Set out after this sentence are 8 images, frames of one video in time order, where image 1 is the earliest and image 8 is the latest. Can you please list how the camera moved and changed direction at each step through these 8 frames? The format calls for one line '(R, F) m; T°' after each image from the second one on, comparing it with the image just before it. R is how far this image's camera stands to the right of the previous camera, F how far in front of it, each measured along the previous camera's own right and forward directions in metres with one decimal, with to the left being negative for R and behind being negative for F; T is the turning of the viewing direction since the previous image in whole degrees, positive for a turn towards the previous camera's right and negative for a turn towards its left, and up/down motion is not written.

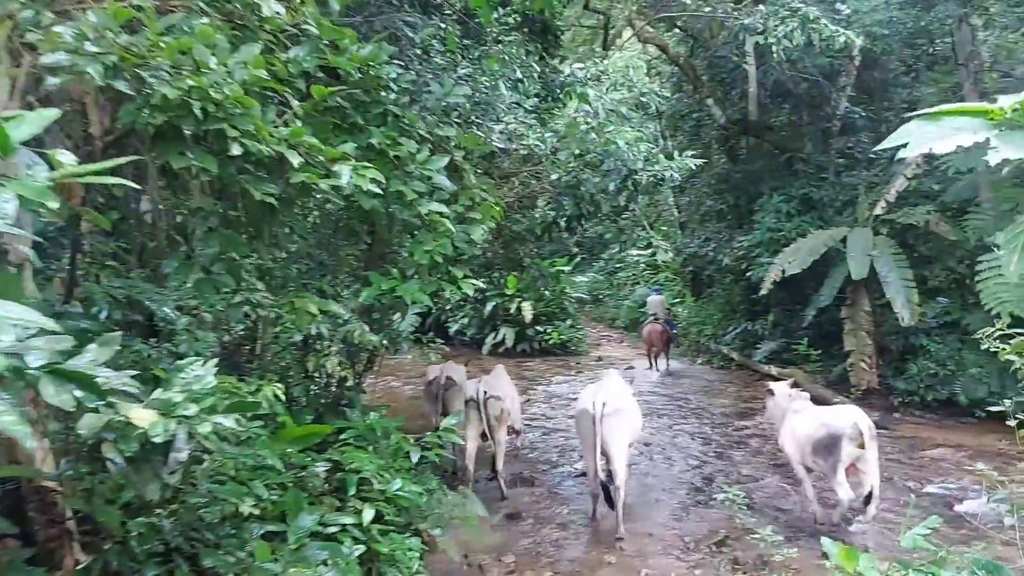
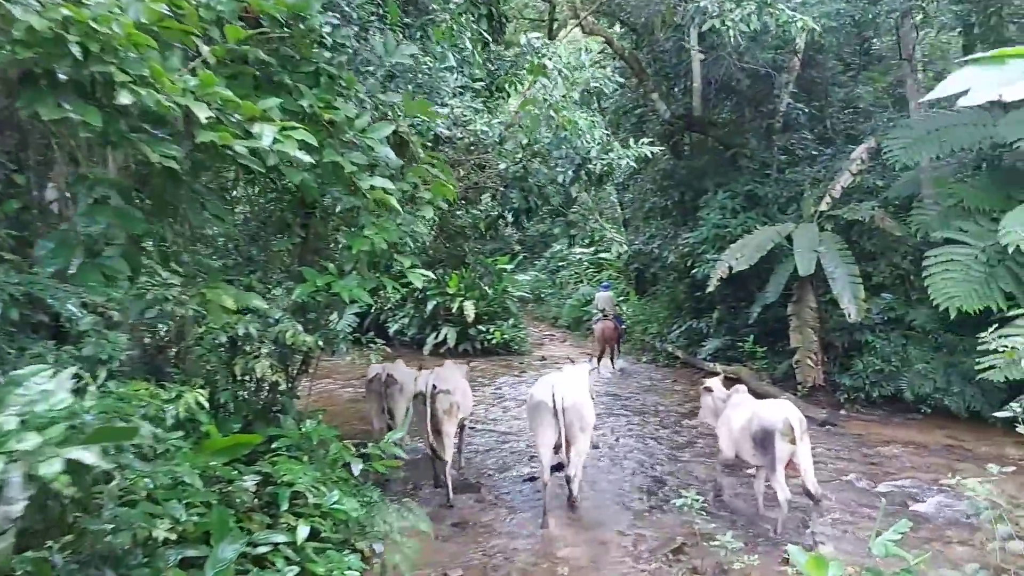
(0.0, +0.3) m; +4°
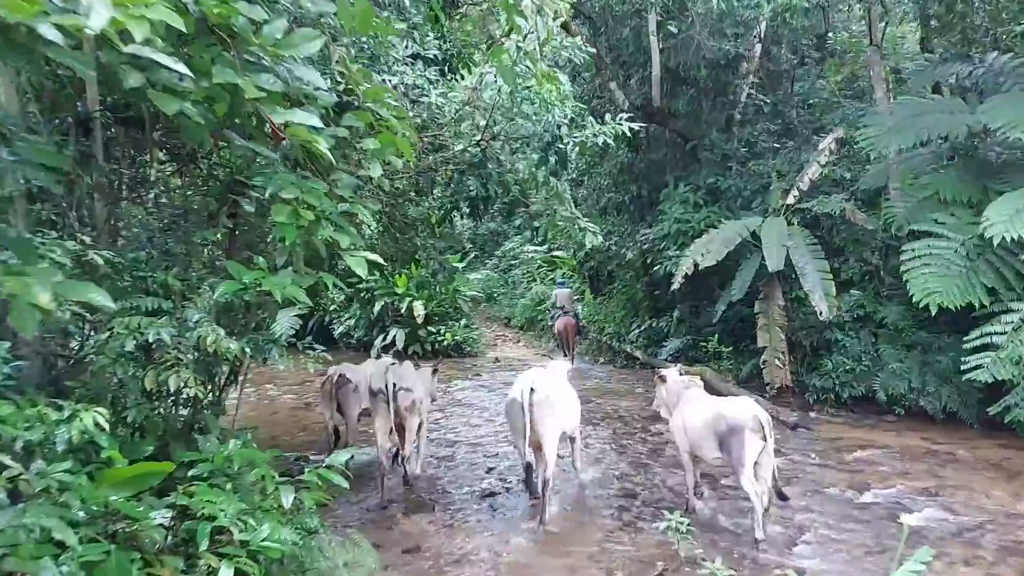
(-0.1, +0.6) m; +3°
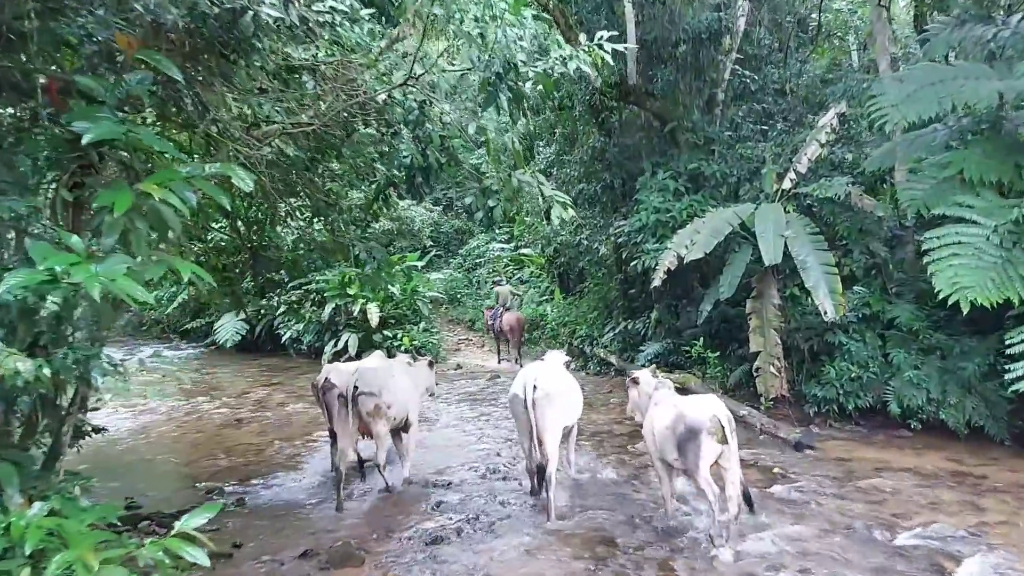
(+0.1, +1.3) m; +2°
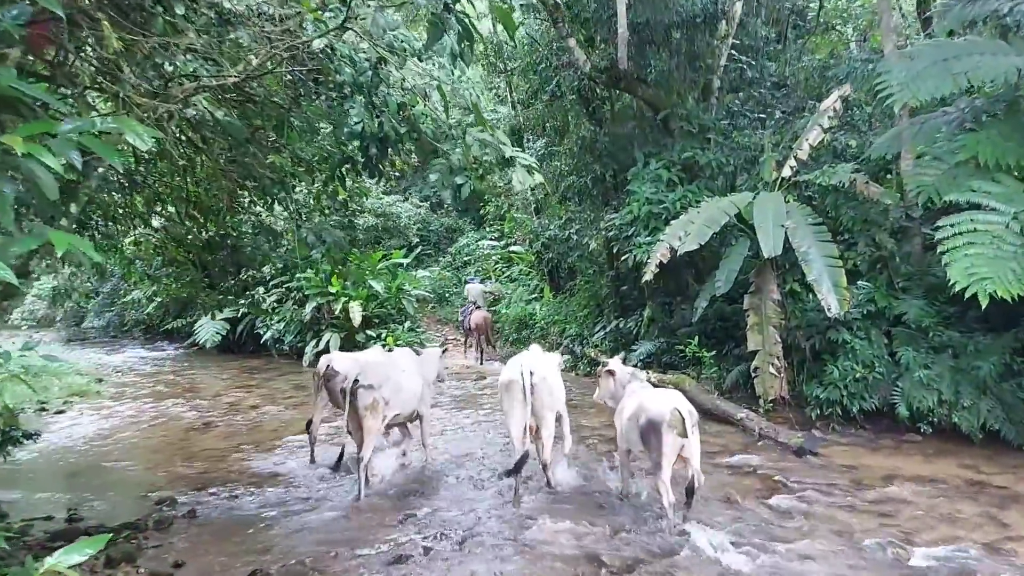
(+0.1, +0.5) m; 0°
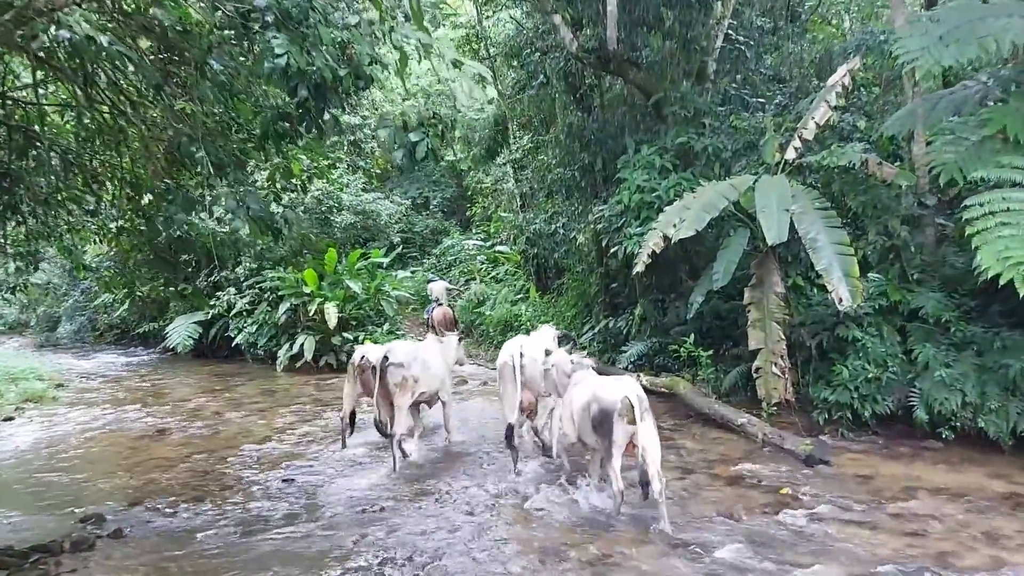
(+0.1, +0.7) m; +1°
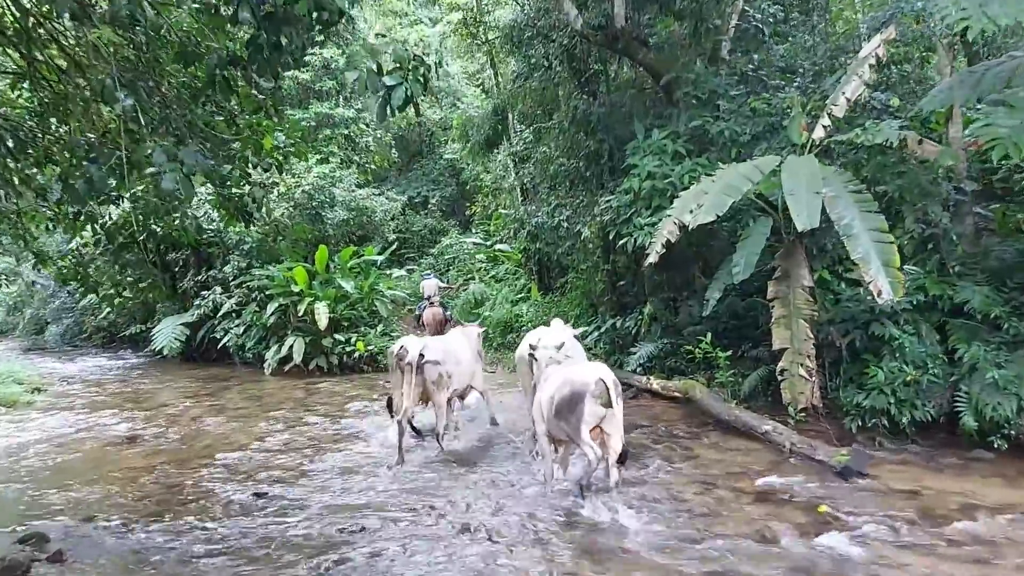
(0.0, +0.7) m; 0°
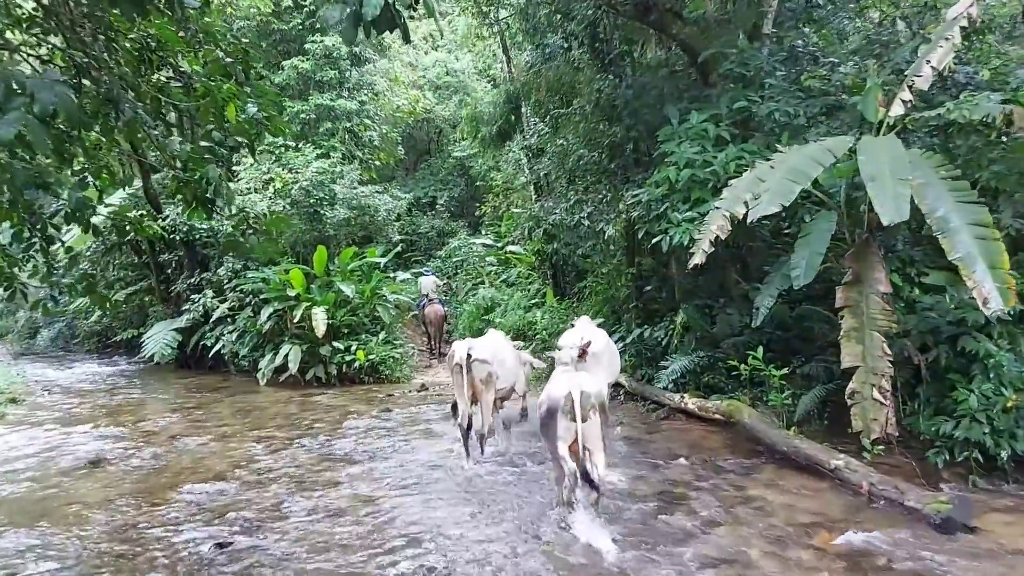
(-0.1, +1.0) m; -1°
